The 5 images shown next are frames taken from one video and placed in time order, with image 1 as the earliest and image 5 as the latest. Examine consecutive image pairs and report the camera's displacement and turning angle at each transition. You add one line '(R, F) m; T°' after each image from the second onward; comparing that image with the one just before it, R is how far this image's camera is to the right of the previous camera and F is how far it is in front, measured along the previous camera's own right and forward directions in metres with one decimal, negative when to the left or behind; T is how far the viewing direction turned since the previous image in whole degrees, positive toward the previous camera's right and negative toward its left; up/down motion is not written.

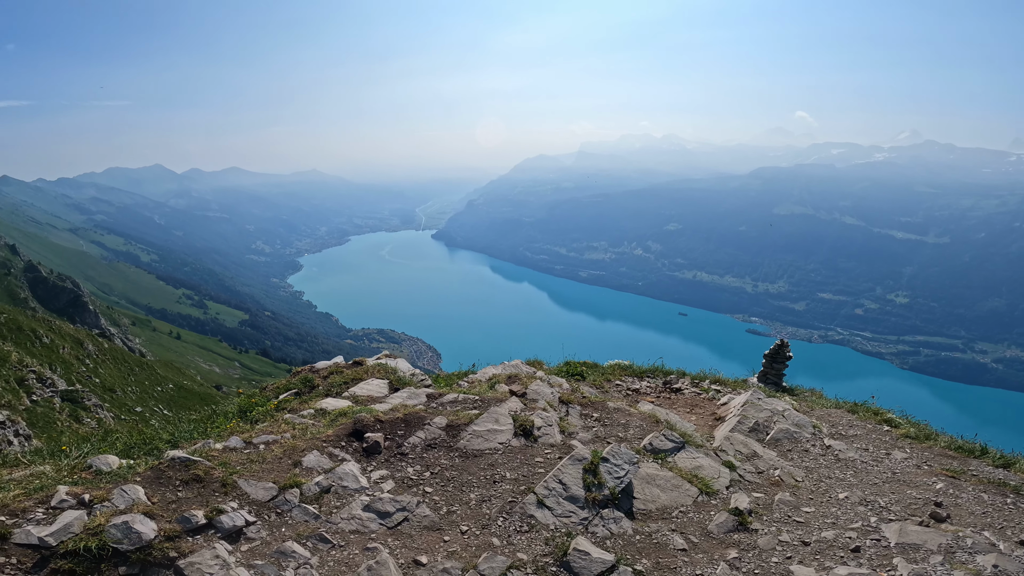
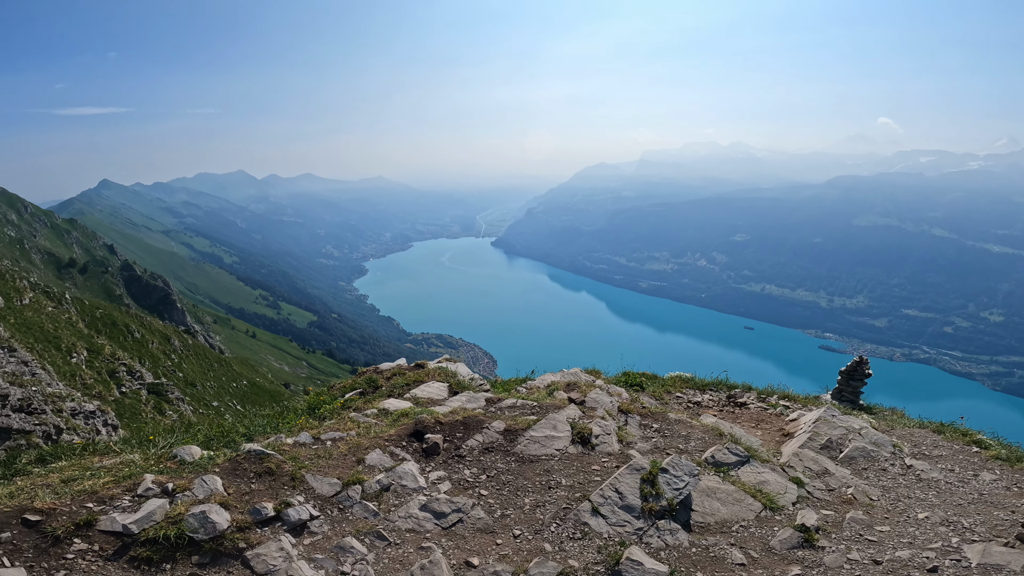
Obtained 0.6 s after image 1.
(-0.3, -0.2) m; -4°
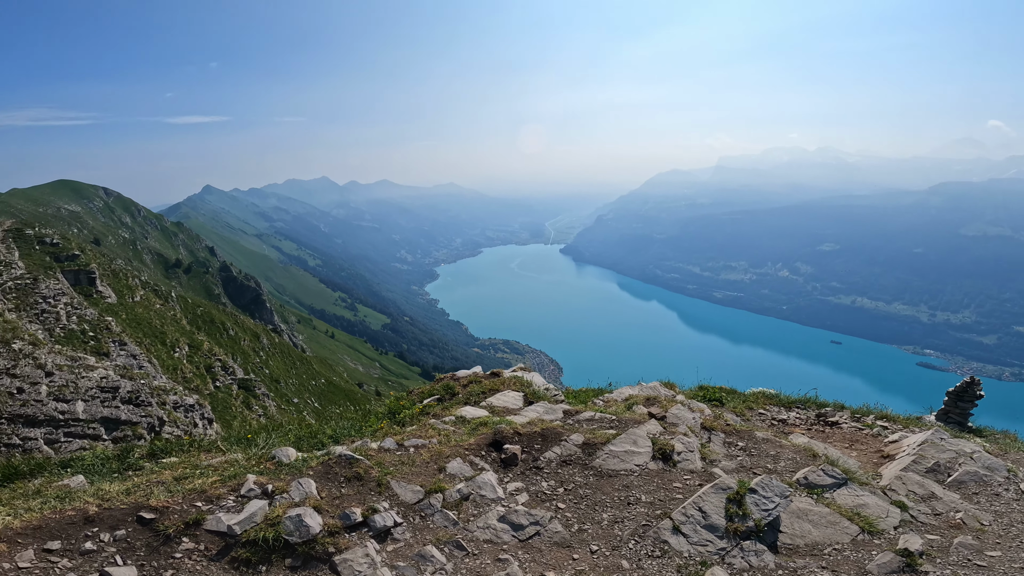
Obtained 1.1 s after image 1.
(-0.8, +0.1) m; -4°
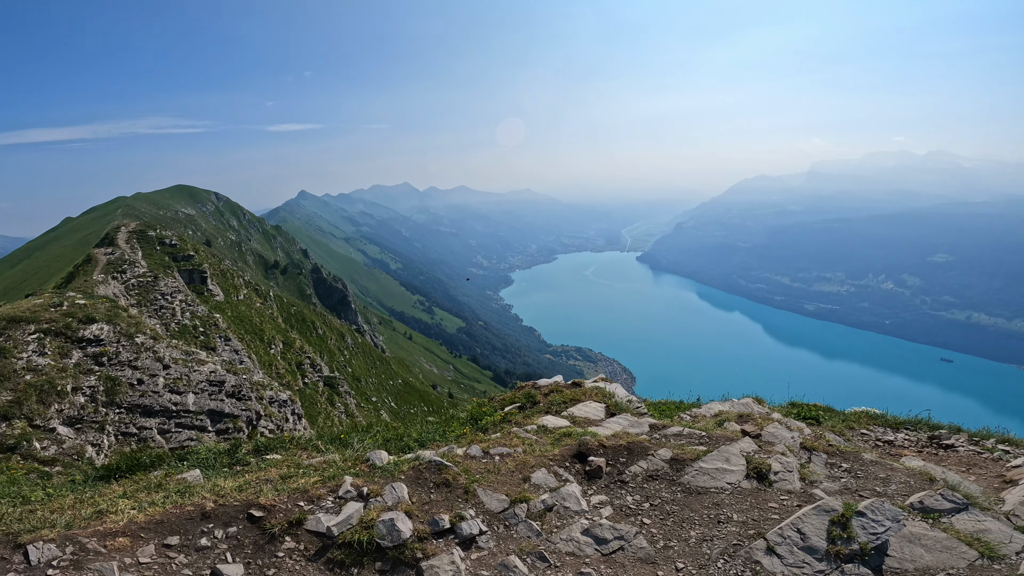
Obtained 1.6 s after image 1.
(-0.6, +0.2) m; -5°
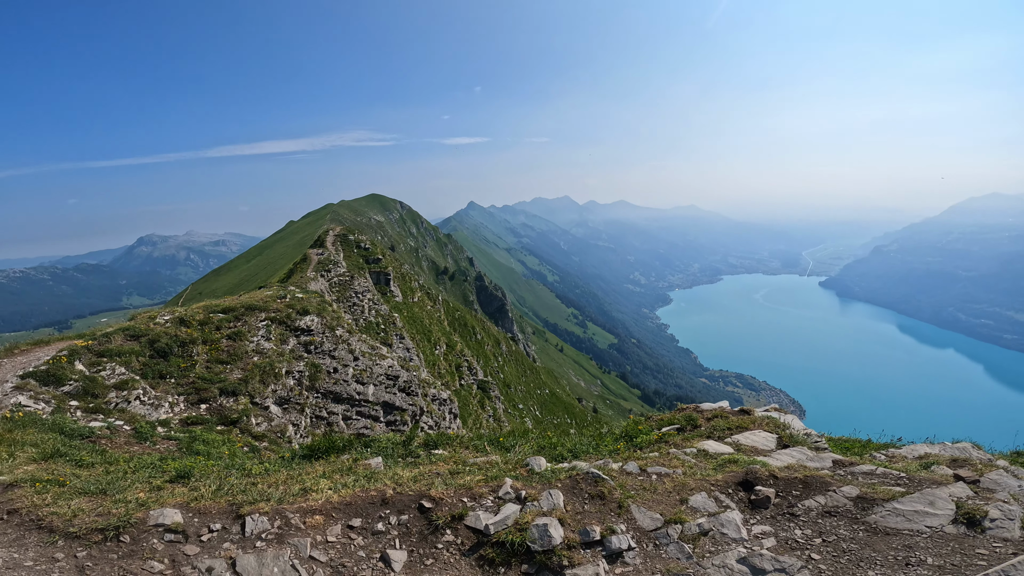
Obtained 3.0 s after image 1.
(-0.4, 0.0) m; -12°
